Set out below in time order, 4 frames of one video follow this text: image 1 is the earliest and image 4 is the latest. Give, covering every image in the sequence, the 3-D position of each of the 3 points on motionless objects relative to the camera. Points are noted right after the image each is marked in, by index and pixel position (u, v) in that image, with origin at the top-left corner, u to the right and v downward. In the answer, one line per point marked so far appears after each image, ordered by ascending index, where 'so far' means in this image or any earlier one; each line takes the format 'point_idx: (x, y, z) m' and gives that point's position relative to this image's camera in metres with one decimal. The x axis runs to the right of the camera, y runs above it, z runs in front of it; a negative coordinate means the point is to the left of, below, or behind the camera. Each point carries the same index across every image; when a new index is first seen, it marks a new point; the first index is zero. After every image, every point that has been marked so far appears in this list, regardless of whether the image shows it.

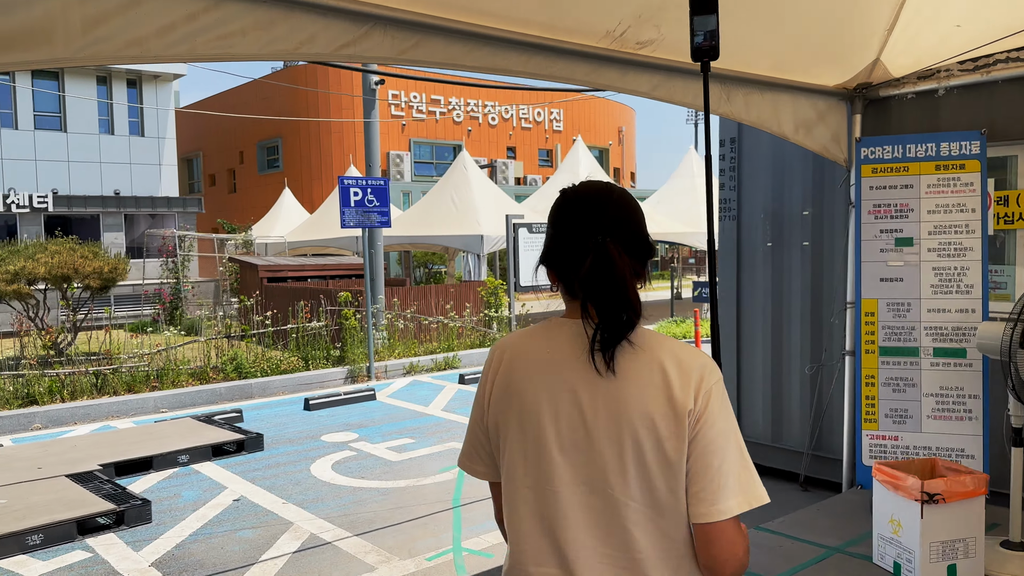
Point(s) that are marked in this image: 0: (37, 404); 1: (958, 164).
0: (-4.8, -1.2, +8.2) m
1: (+2.4, +0.7, +4.4) m
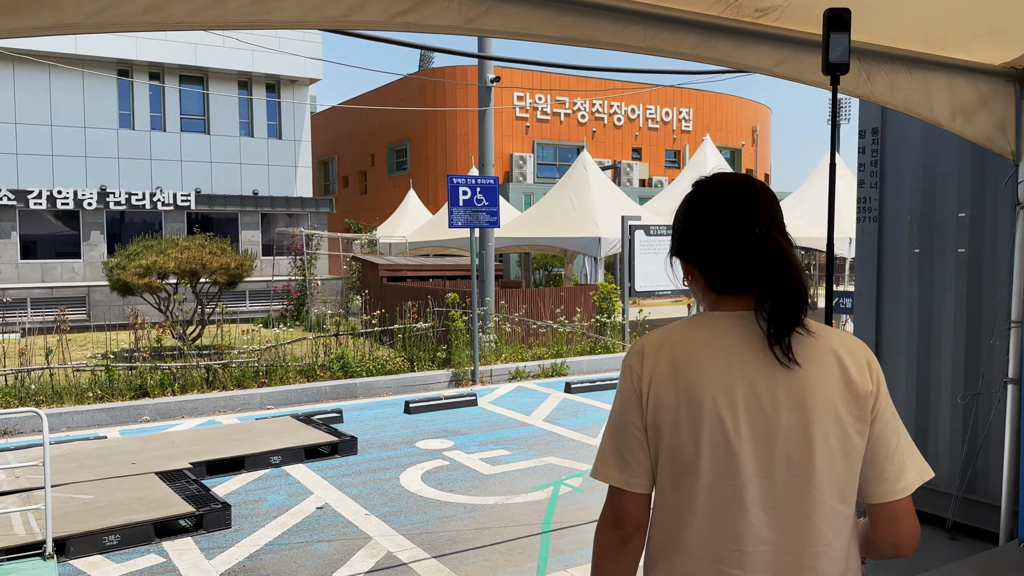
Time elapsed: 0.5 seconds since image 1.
0: (-3.7, -1.1, +8.4) m
1: (+2.8, +0.6, +3.5) m
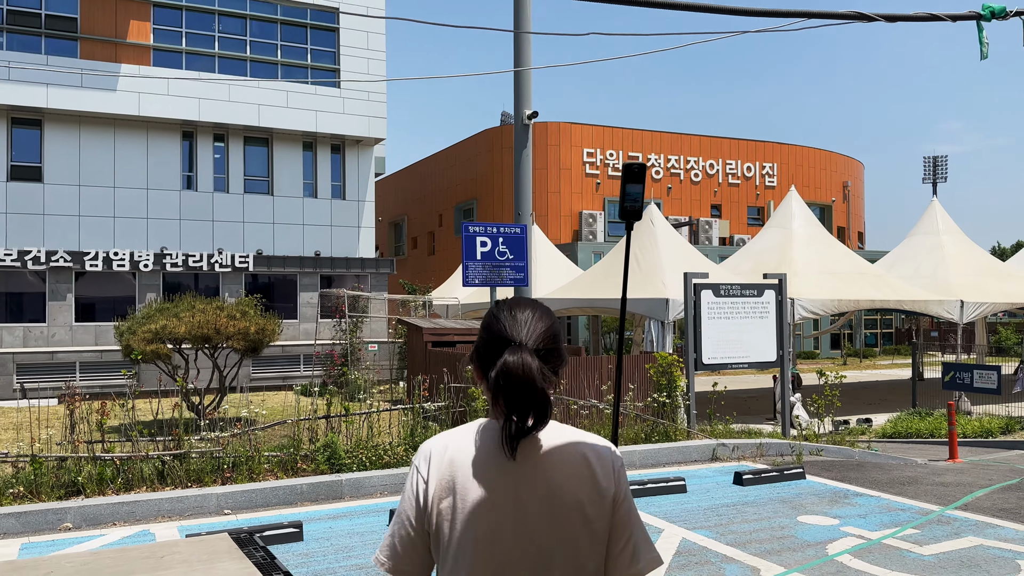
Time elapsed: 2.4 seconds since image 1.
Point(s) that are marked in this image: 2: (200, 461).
0: (-3.6, -1.7, +6.8) m
1: (+2.5, +0.3, +1.4) m
2: (-2.8, -1.6, +7.4) m
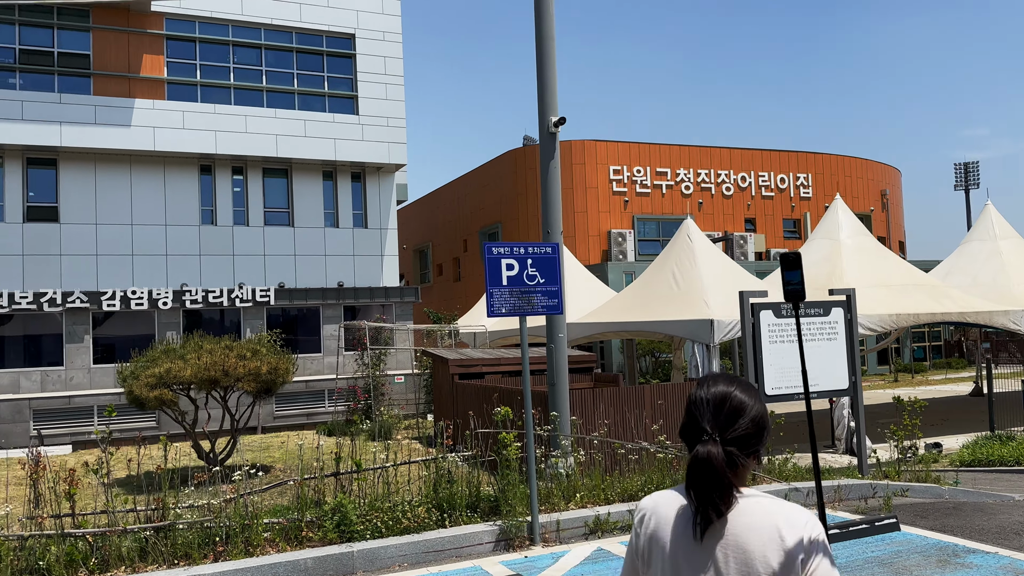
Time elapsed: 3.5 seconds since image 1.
0: (-3.3, -2.1, +5.8) m
1: (+2.5, +0.4, +0.2) m
2: (-2.5, -1.9, +6.3) m
